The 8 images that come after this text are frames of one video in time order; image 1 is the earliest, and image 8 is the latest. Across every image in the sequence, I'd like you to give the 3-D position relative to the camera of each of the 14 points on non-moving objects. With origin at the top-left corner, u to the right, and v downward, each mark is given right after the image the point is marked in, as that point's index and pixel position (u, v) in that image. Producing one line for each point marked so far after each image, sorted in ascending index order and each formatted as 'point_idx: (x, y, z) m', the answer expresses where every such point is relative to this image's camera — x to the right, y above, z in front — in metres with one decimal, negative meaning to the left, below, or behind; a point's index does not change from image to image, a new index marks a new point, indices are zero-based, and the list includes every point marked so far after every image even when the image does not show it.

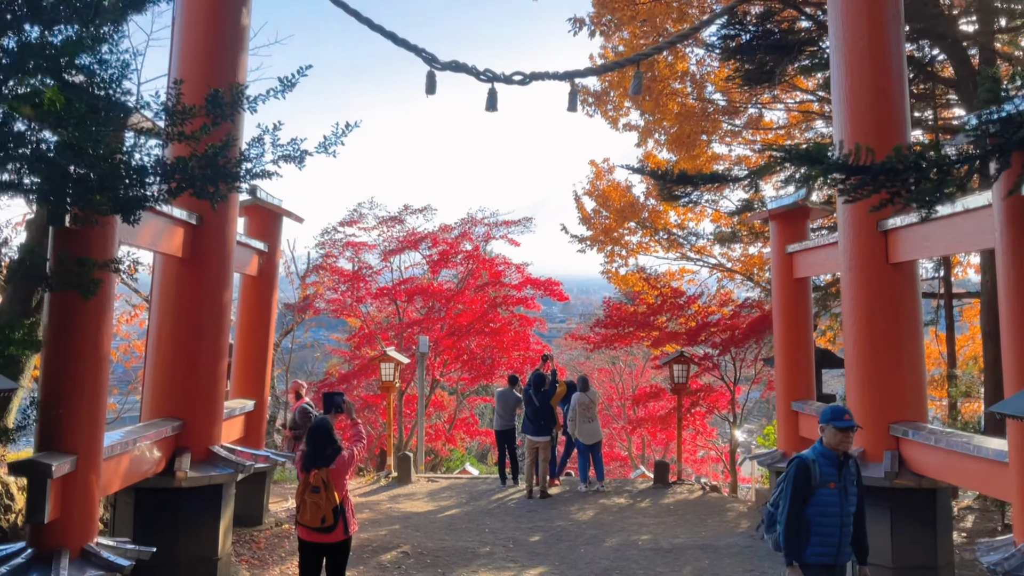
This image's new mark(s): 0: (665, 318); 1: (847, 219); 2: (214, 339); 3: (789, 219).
0: (+2.1, -0.4, +9.3) m
1: (+2.2, +0.5, +4.4) m
2: (-2.0, -0.3, +4.6) m
3: (+2.3, +0.6, +5.6) m
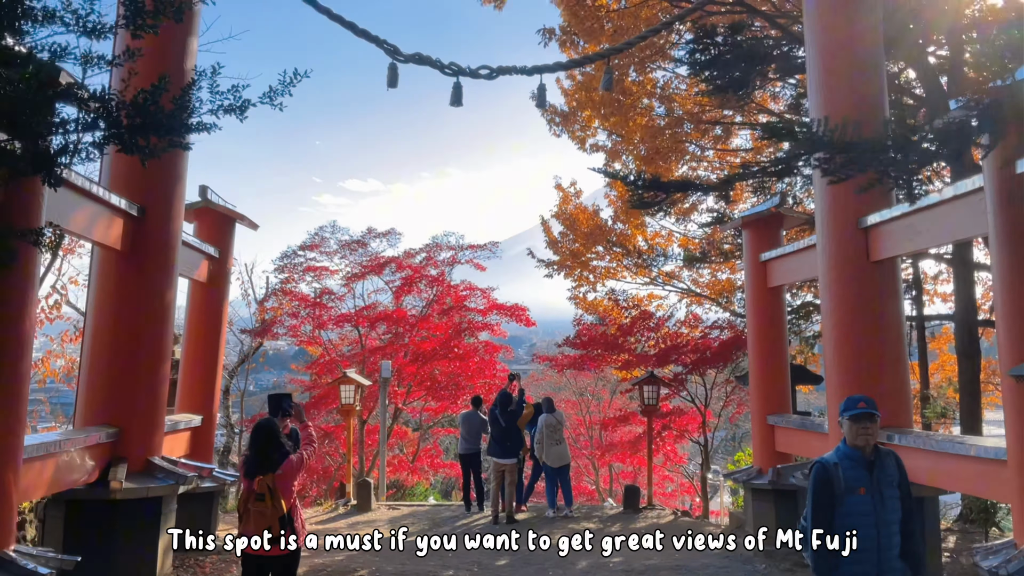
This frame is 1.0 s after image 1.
0: (+1.6, -0.7, +9.1) m
1: (+2.0, +0.5, +4.3) m
2: (-2.2, -0.3, +4.3) m
3: (+2.0, +0.5, +5.6) m
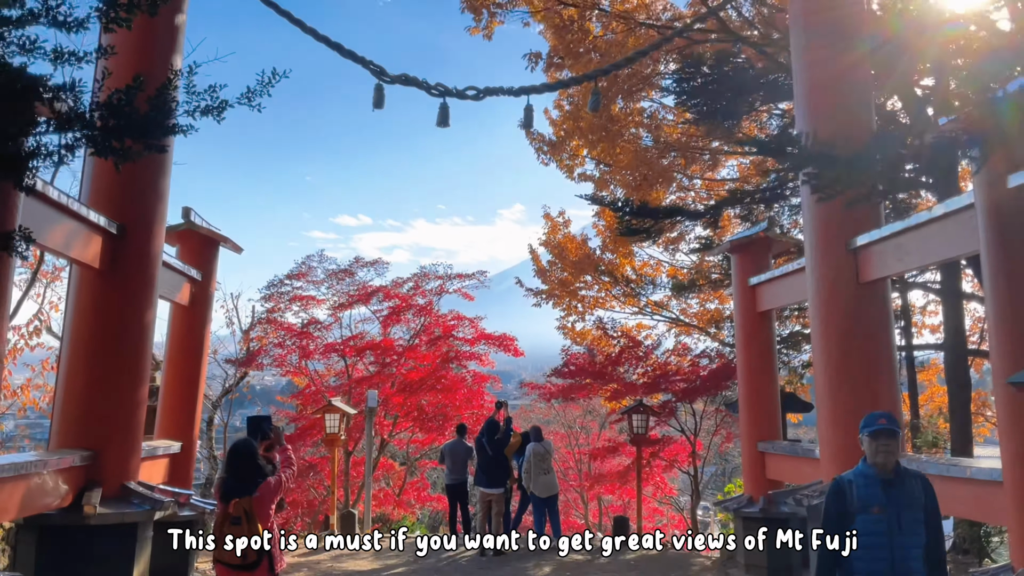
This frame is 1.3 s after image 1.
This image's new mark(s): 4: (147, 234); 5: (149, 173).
0: (+1.5, -1.0, +9.1) m
1: (+1.9, +0.3, +4.3) m
2: (-2.3, -0.4, +4.2) m
3: (+1.9, +0.3, +5.6) m
4: (-2.3, +0.4, +4.3) m
5: (-2.4, +0.7, +4.4) m
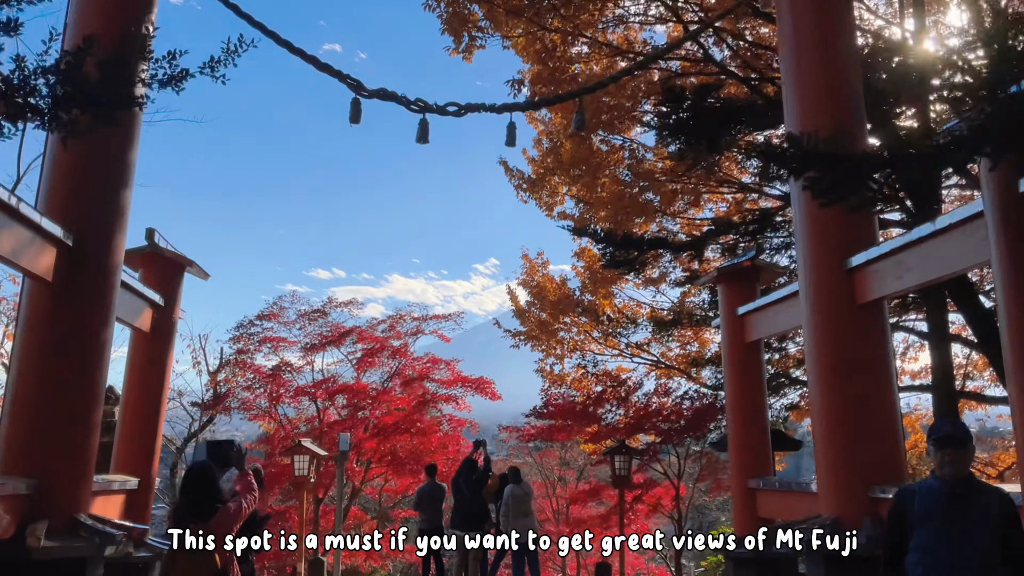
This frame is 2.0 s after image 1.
0: (+1.2, -1.6, +8.9) m
1: (+1.8, +0.2, +4.2) m
2: (-2.4, -0.5, +3.9) m
3: (+1.8, 0.0, +5.5) m
4: (-2.4, +0.2, +4.1) m
5: (-2.4, +0.6, +4.2) m
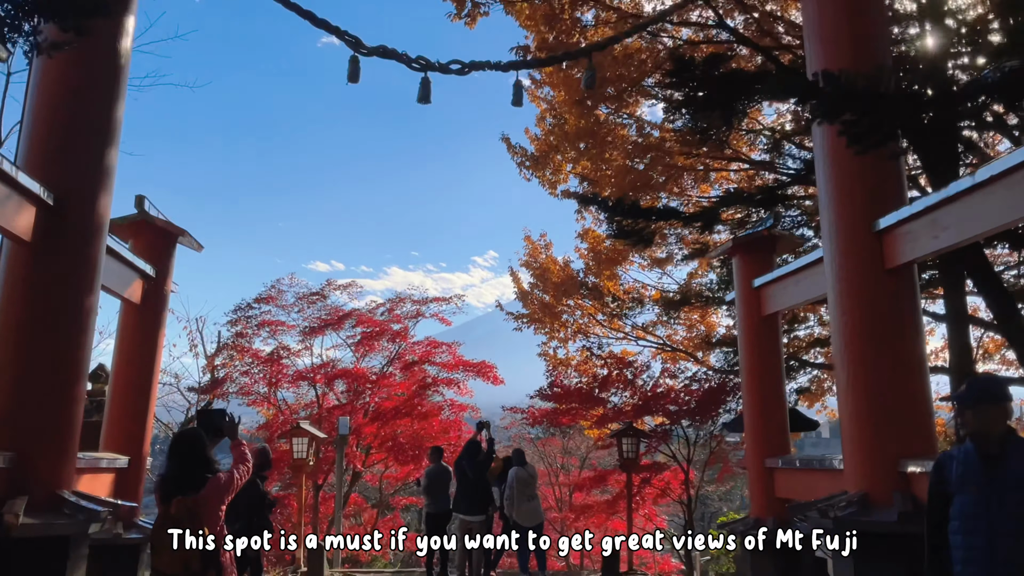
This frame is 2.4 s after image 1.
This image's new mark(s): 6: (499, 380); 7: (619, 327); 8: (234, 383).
0: (+1.2, -1.3, +8.6) m
1: (+1.9, +0.4, +4.0) m
2: (-2.4, -0.3, +3.7) m
3: (+1.8, +0.3, +5.3) m
4: (-2.4, +0.4, +3.8) m
5: (-2.4, +0.8, +3.9) m
6: (-0.2, -1.5, +10.9) m
7: (+1.5, -0.5, +9.2) m
8: (-4.2, -1.4, +10.4) m
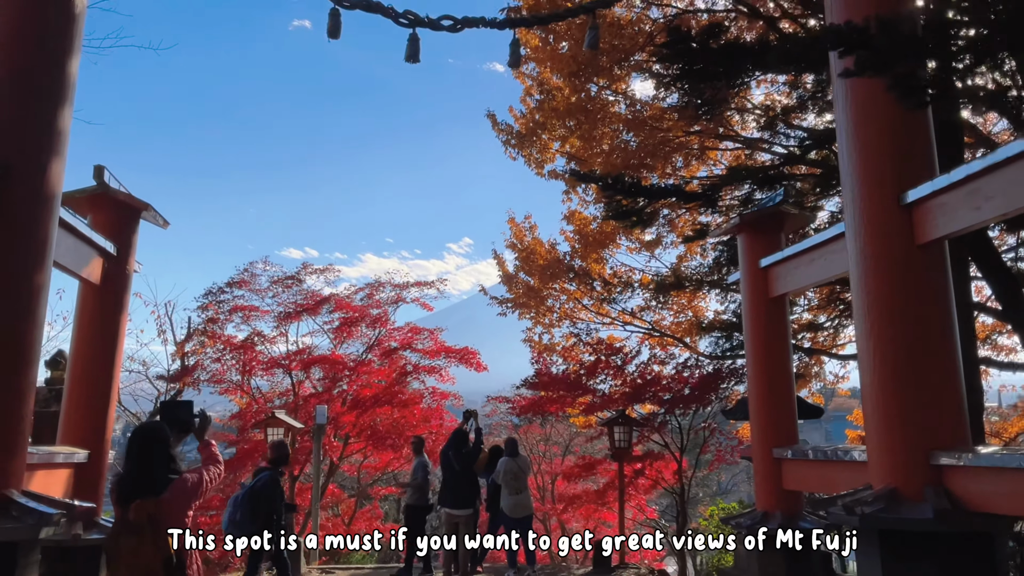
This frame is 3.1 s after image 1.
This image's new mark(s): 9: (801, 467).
0: (+1.1, -1.1, +8.4) m
1: (+1.9, +0.5, +3.7) m
2: (-2.3, -0.2, +3.2) m
3: (+1.8, +0.4, +5.0) m
4: (-2.4, +0.6, +3.4) m
5: (-2.4, +0.9, +3.5) m
6: (-0.5, -1.2, +10.6) m
7: (+1.3, -0.3, +9.0) m
8: (-4.5, -1.2, +9.9) m
9: (+1.9, -1.2, +4.5) m
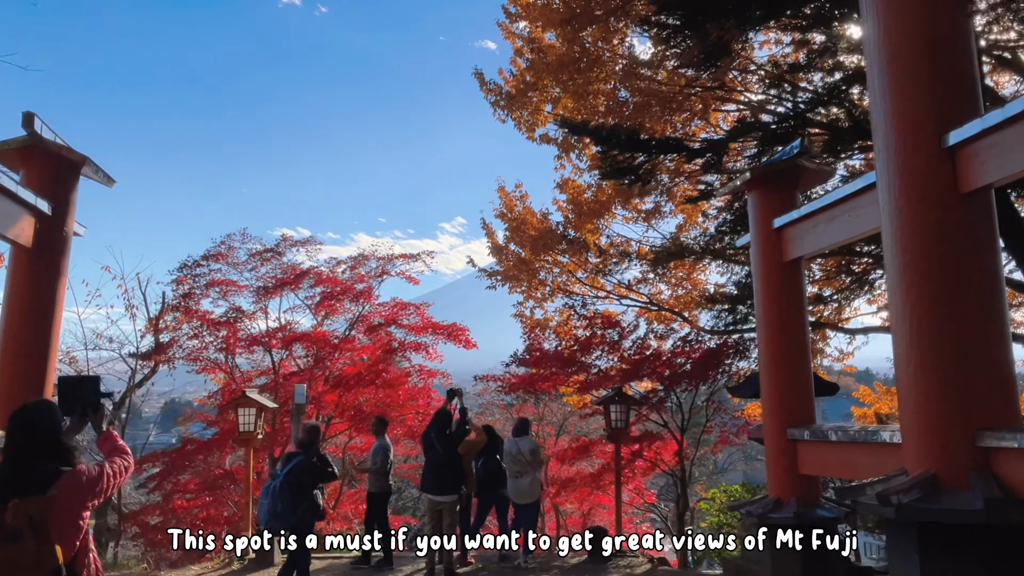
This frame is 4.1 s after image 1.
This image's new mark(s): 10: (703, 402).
0: (+0.9, -0.8, +7.9) m
1: (+1.8, +0.7, +3.2) m
2: (-2.4, 0.0, +2.7) m
3: (+1.7, +0.6, +4.5) m
4: (-2.5, +0.7, +2.9) m
5: (-2.5, +1.1, +2.9) m
6: (-0.6, -0.8, +10.1) m
7: (+1.1, 0.0, +8.5) m
8: (-4.6, -0.8, +9.4) m
9: (+1.8, -0.9, +4.0) m
10: (+2.2, -1.3, +8.0) m
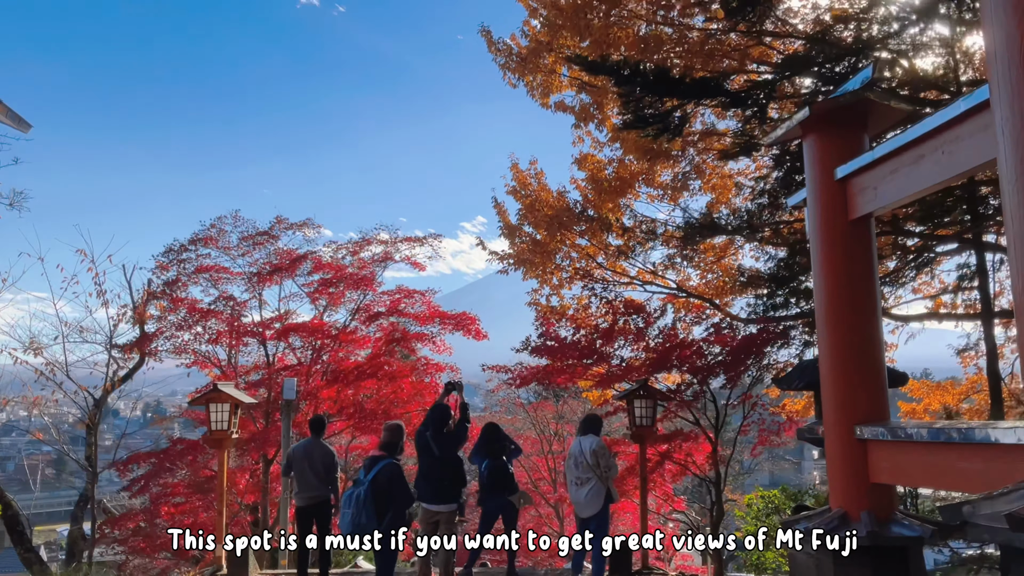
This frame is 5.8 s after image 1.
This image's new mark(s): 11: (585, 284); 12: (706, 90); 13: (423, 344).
0: (+1.1, -0.6, +7.1) m
1: (+1.8, +0.9, +2.4) m
2: (-2.5, +0.1, +2.0) m
3: (+1.7, +0.8, +3.7) m
4: (-2.5, +0.9, +2.2) m
5: (-2.5, +1.3, +2.2) m
6: (-0.4, -0.7, +9.4) m
7: (+1.3, +0.2, +7.7) m
8: (-4.4, -0.7, +8.8) m
9: (+1.8, -0.8, +3.2) m
10: (+2.3, -1.1, +7.1) m
11: (+0.8, 0.0, +7.6) m
12: (+1.6, +1.6, +5.8) m
13: (-1.2, -0.8, +9.0) m
